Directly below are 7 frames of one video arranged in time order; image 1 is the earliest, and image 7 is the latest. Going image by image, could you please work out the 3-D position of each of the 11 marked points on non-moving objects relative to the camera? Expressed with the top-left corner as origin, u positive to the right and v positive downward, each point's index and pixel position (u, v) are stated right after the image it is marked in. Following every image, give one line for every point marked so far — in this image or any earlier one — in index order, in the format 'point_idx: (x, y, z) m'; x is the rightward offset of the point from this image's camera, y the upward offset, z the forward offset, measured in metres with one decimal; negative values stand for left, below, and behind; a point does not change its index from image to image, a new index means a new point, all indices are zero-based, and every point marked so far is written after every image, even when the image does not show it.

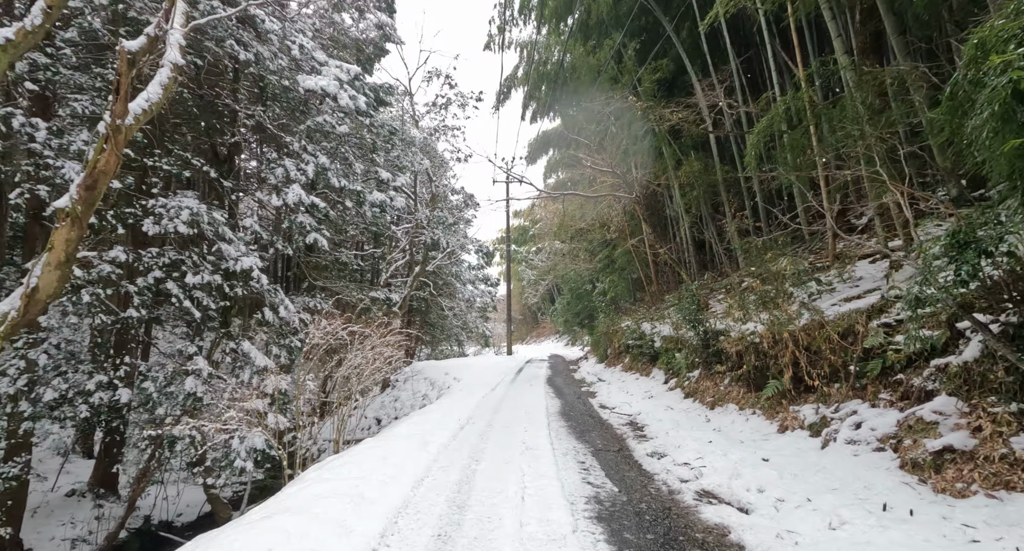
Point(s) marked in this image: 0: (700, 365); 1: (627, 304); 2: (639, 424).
0: (+2.5, -1.2, +6.7) m
1: (+3.6, -1.0, +16.0) m
2: (+1.5, -1.8, +6.0) m
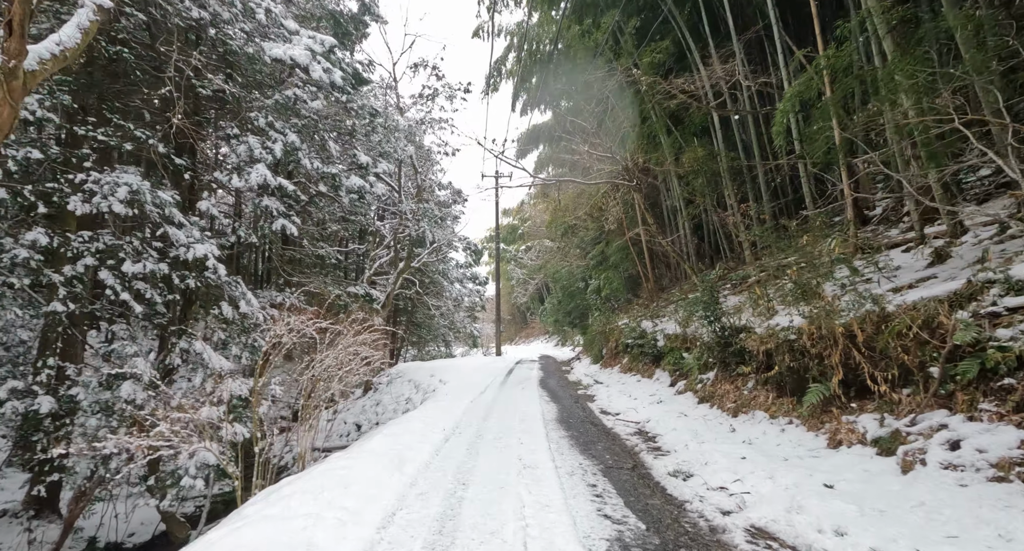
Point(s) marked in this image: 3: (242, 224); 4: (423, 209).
0: (+2.4, -1.1, +6.0) m
1: (+3.3, -0.9, +15.3) m
2: (+1.4, -1.6, +5.3) m
3: (-3.9, +0.7, +7.3) m
4: (-2.8, +2.1, +15.8) m
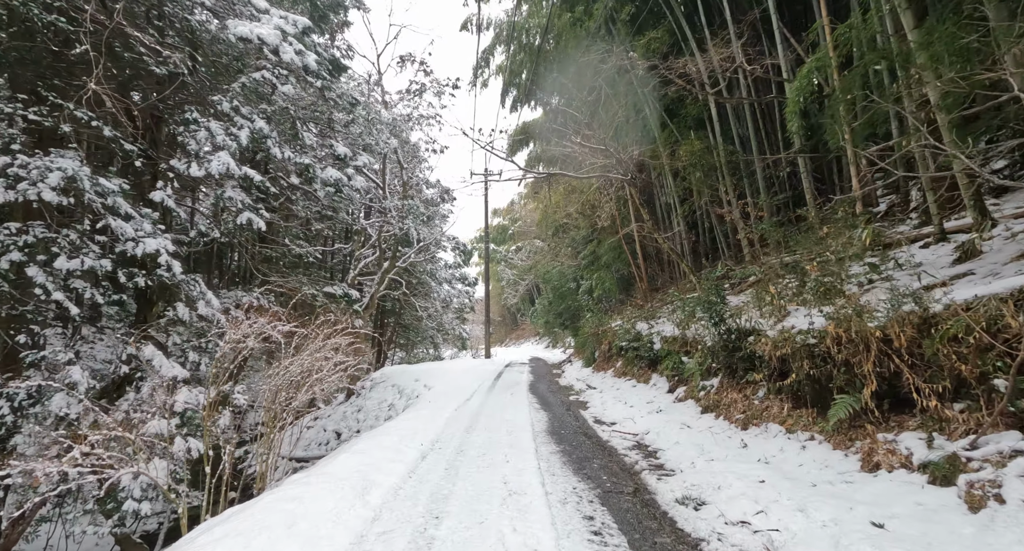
0: (+2.2, -1.0, +5.5) m
1: (+3.0, -0.9, +14.8) m
2: (+1.3, -1.6, +4.7) m
3: (-4.0, +0.8, +6.7) m
4: (-3.1, +2.1, +15.2) m
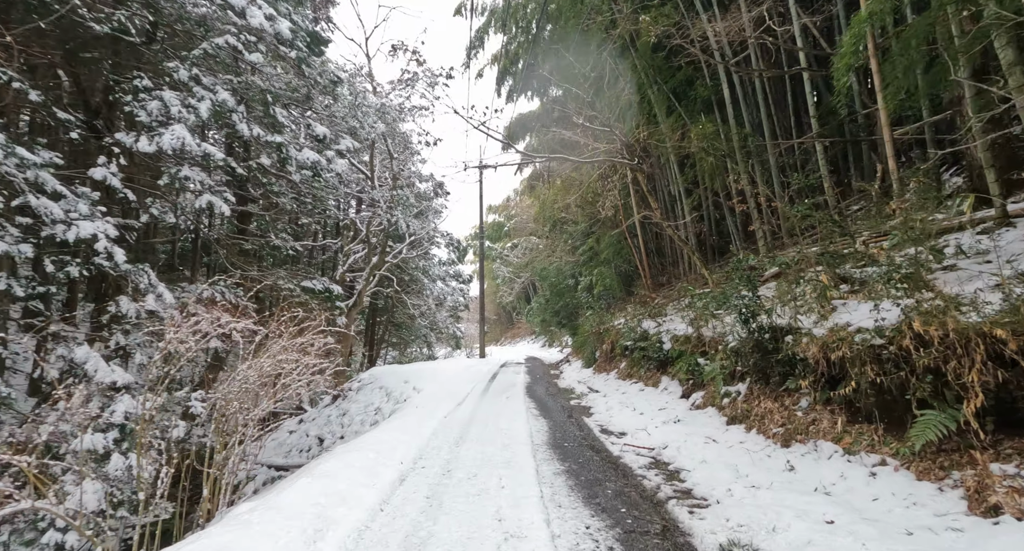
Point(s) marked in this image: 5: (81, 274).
0: (+2.2, -0.9, +4.8) m
1: (+2.9, -0.8, +14.1) m
2: (+1.3, -1.5, +4.0) m
3: (-4.1, +0.9, +5.9) m
4: (-3.2, +2.2, +14.4) m
5: (-3.9, 0.0, +4.6) m
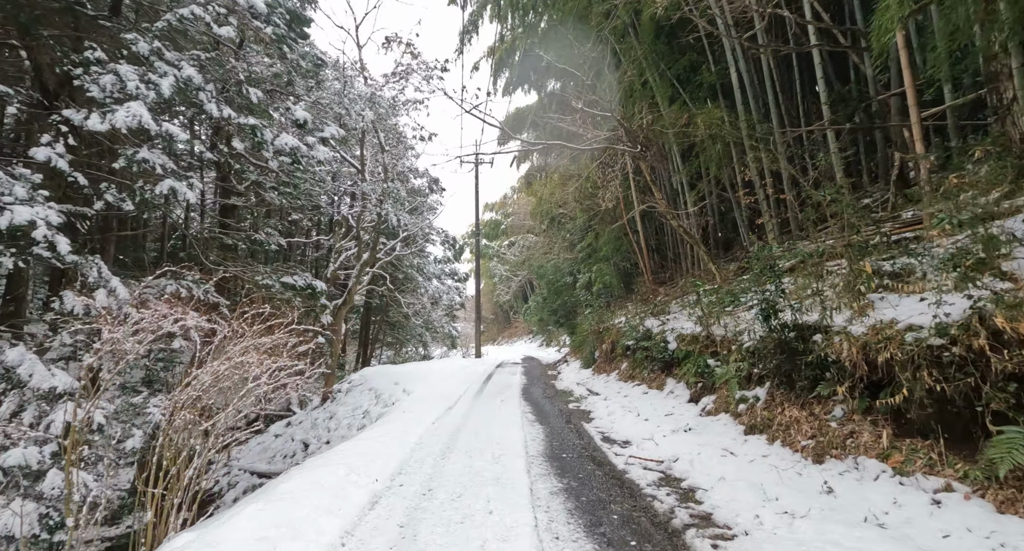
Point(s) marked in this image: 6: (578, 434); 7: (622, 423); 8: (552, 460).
0: (+2.1, -0.9, +4.3) m
1: (+2.7, -0.7, +13.6) m
2: (+1.2, -1.4, +3.5) m
3: (-4.2, +0.9, +5.4) m
4: (-3.4, +2.3, +13.9) m
5: (-4.0, +0.1, +4.1) m
6: (+0.7, -1.7, +5.6) m
7: (+1.2, -1.7, +5.8) m
8: (+0.3, -1.6, +4.3) m
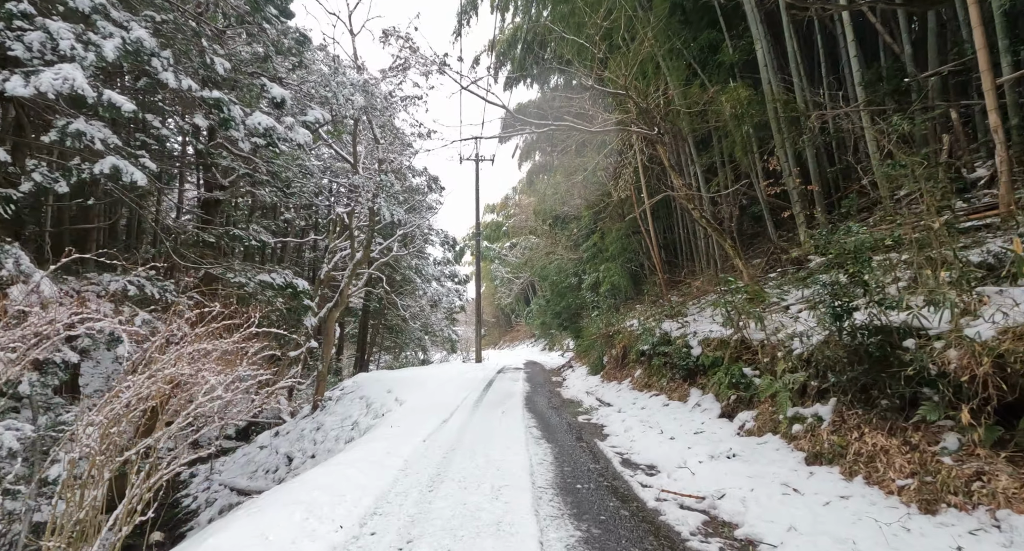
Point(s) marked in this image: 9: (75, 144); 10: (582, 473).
0: (+2.2, -0.8, +3.4) m
1: (+2.8, -0.7, +12.8) m
2: (+1.2, -1.4, +2.7) m
3: (-4.1, +1.0, +4.6) m
4: (-3.3, +2.3, +13.1) m
5: (-4.0, +0.1, +3.3) m
6: (+0.8, -1.7, +4.8) m
7: (+1.3, -1.6, +5.0) m
8: (+0.4, -1.5, +3.5) m
9: (-3.8, +1.1, +4.4) m
10: (+0.6, -1.6, +4.1) m
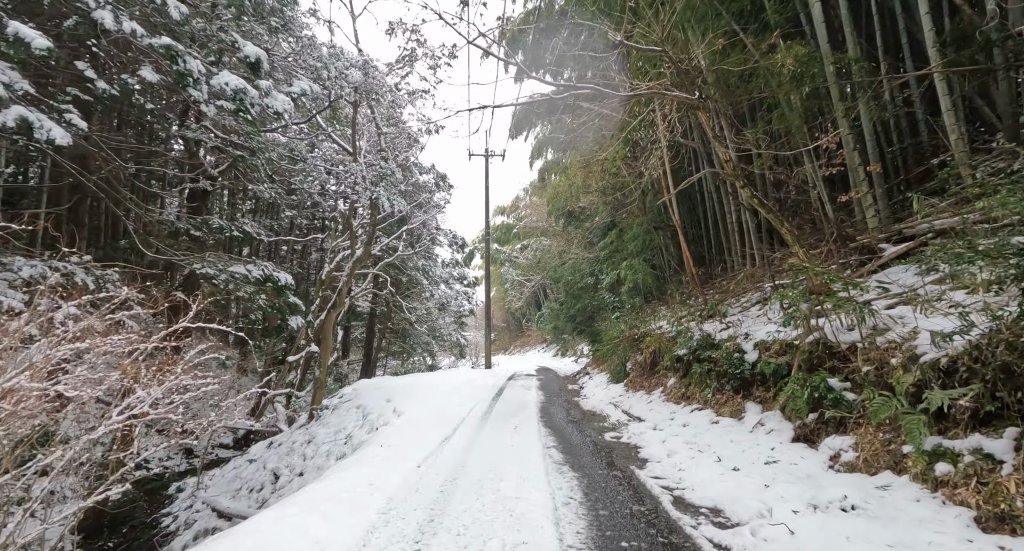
0: (+2.3, -0.7, +2.3) m
1: (+3.1, -0.6, +11.7) m
2: (+1.3, -1.2, +1.6) m
3: (-4.0, +1.1, +3.6) m
4: (-3.0, +2.3, +12.1) m
5: (-3.9, +0.3, +2.3) m
6: (+0.9, -1.6, +3.7) m
7: (+1.4, -1.5, +3.9) m
8: (+0.5, -1.4, +2.4) m
9: (-3.6, +1.3, +3.4) m
10: (+0.7, -1.5, +3.0) m
